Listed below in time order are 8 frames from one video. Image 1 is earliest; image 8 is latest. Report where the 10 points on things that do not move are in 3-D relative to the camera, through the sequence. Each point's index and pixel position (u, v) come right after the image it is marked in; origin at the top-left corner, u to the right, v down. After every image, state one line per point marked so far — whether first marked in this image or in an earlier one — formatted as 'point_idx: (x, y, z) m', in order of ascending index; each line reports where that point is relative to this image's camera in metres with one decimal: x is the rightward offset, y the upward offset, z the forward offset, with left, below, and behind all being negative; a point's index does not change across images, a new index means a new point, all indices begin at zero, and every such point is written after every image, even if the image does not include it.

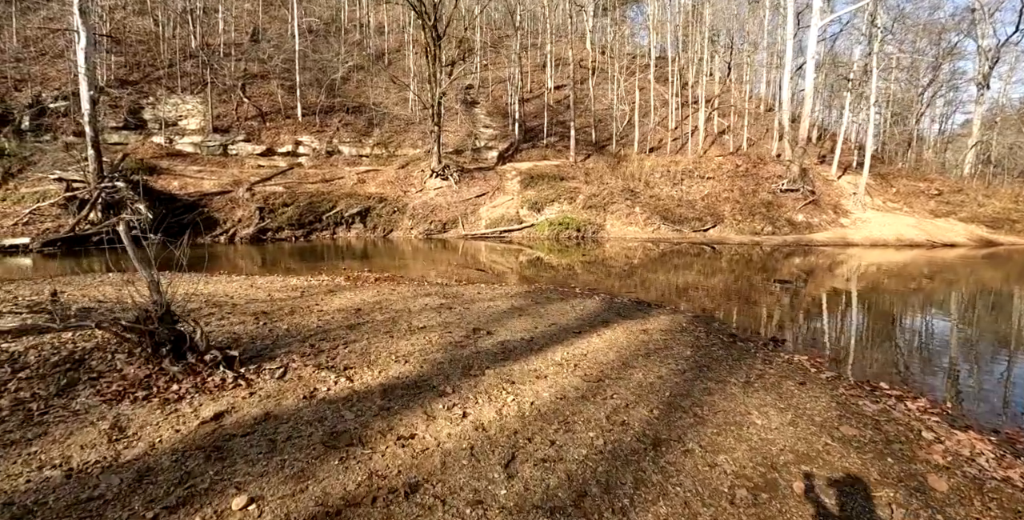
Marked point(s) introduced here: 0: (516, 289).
0: (+0.2, -0.5, +8.9) m
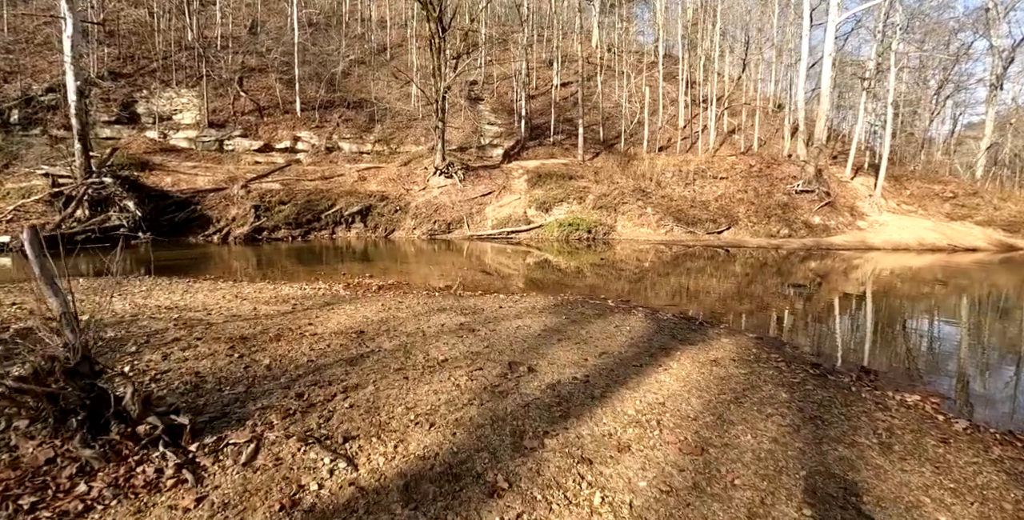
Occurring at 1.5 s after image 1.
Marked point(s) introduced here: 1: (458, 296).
0: (+0.6, -0.7, +7.8) m
1: (-0.8, -0.6, +8.1) m
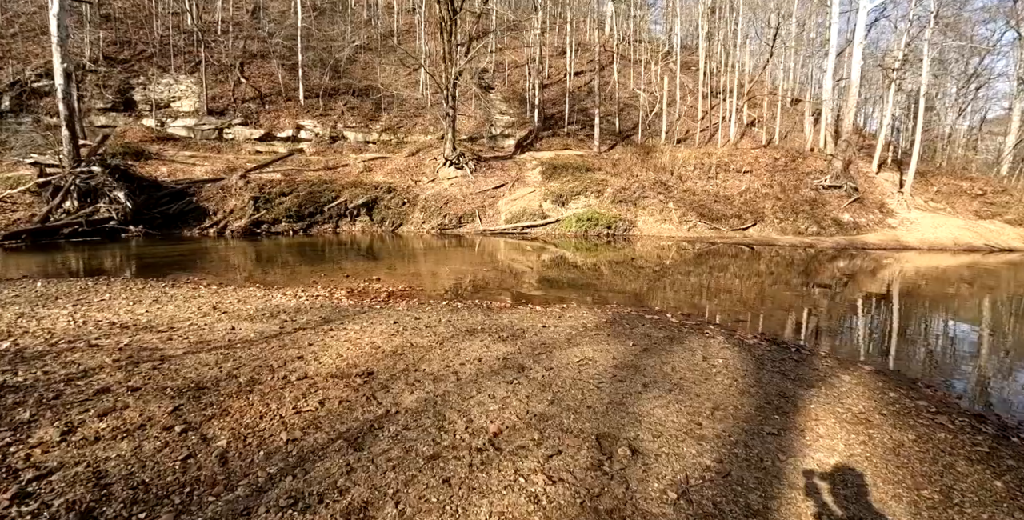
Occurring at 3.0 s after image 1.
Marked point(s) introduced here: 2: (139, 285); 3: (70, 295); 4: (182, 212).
0: (+1.1, -0.7, +6.4) m
1: (-0.3, -0.6, +6.7) m
2: (-5.3, -0.4, +7.1) m
3: (-5.4, -0.5, +6.2) m
4: (-11.7, +1.7, +17.9) m
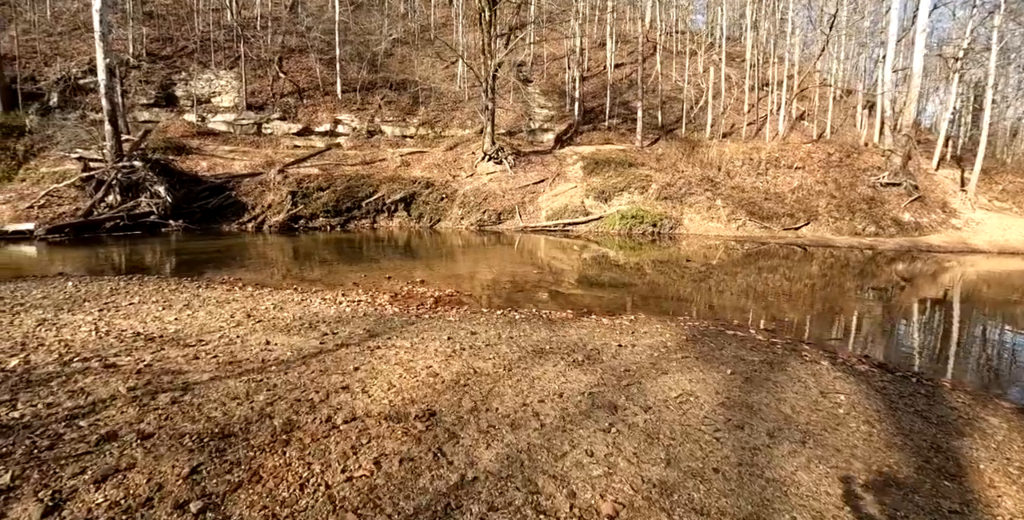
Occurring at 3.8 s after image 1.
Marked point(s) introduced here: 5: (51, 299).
0: (+1.8, -0.8, +5.5) m
1: (+0.4, -0.7, +6.0) m
2: (-4.5, -0.4, +6.7) m
3: (-4.7, -0.5, +5.8) m
4: (-10.3, +1.9, +17.8) m
5: (-5.2, -0.4, +5.6) m
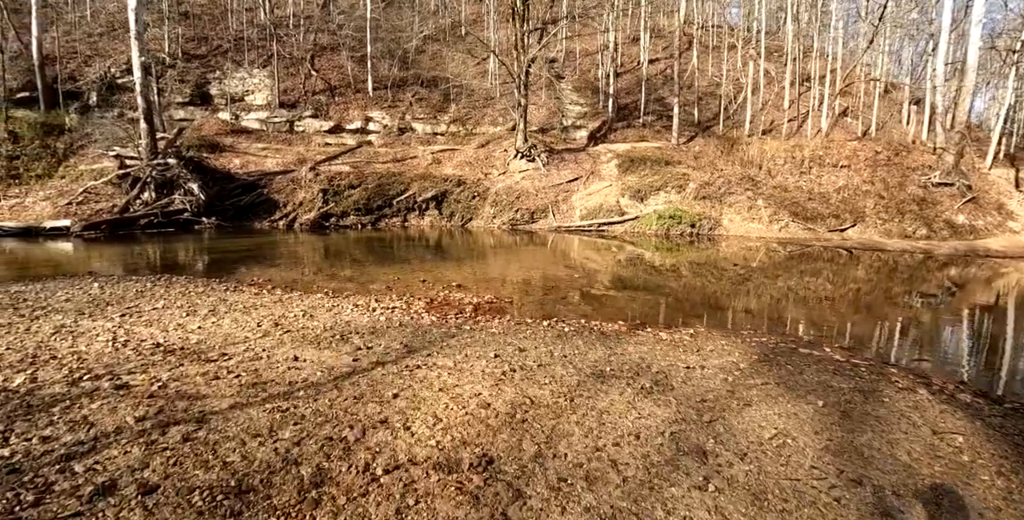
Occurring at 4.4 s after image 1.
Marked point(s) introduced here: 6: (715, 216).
0: (+2.3, -0.9, +4.9) m
1: (+0.9, -0.8, +5.4) m
2: (-4.0, -0.4, +6.4) m
3: (-4.2, -0.5, +5.5) m
4: (-9.1, +2.0, +17.8) m
5: (-4.7, -0.5, +5.4) m
6: (+7.8, +1.7, +19.3) m
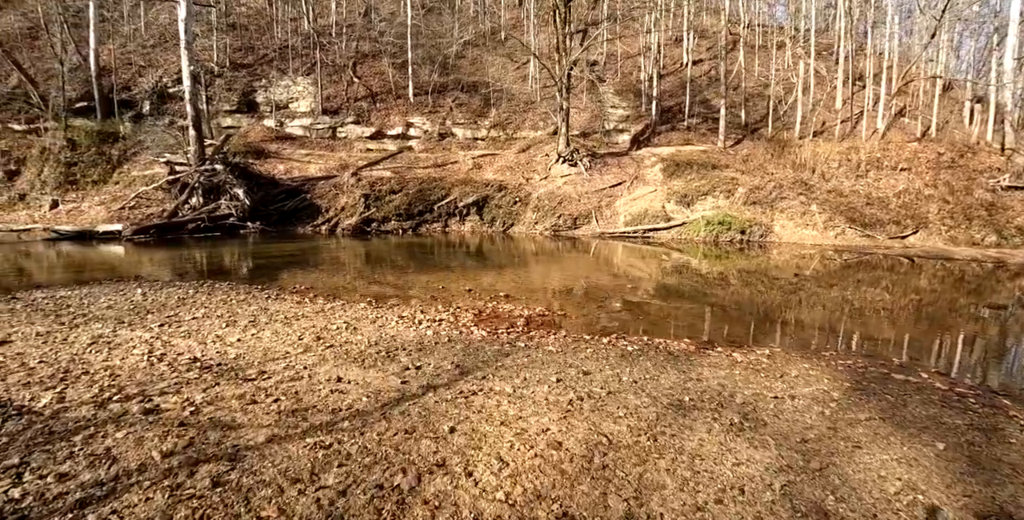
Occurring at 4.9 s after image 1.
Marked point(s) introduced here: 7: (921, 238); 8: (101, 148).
0: (+2.8, -1.0, +4.3) m
1: (+1.5, -0.9, +4.9) m
2: (-3.4, -0.5, +6.2) m
3: (-3.6, -0.5, +5.3) m
4: (-7.7, +1.8, +17.9) m
5: (-4.1, -0.5, +5.2) m
6: (+9.3, +1.4, +18.3) m
7: (+14.8, +0.7, +17.6) m
8: (-13.8, +3.8, +16.8) m
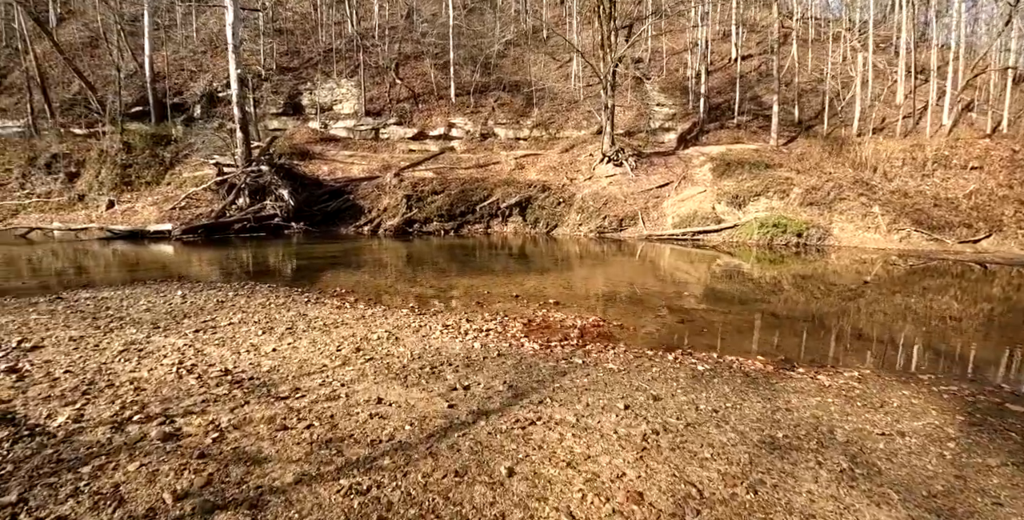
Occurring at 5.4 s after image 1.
0: (+3.2, -1.1, +3.7) m
1: (+2.0, -0.9, +4.3) m
2: (-2.8, -0.5, +6.0) m
3: (-3.1, -0.6, +5.1) m
4: (-6.2, +1.8, +18.0) m
5: (-3.6, -0.5, +5.1) m
6: (+10.8, +1.2, +17.1) m
7: (+16.2, +0.5, +16.0) m
8: (-12.4, +3.8, +17.4) m
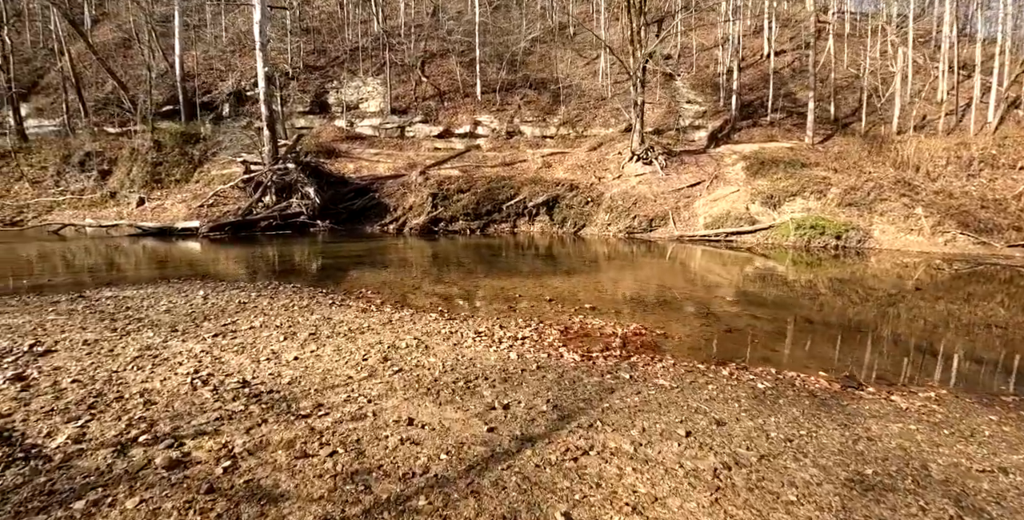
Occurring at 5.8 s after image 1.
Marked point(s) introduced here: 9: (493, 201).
0: (+3.5, -1.1, +3.2) m
1: (+2.3, -1.0, +3.9) m
2: (-2.4, -0.5, +5.8) m
3: (-2.8, -0.5, +4.9) m
4: (-5.3, +1.8, +17.9) m
5: (-3.3, -0.5, +4.9) m
6: (+11.6, +1.1, +16.3) m
7: (+17.0, +0.3, +15.0) m
8: (-11.5, +3.9, +17.5) m
9: (-0.9, +2.1, +18.1) m
